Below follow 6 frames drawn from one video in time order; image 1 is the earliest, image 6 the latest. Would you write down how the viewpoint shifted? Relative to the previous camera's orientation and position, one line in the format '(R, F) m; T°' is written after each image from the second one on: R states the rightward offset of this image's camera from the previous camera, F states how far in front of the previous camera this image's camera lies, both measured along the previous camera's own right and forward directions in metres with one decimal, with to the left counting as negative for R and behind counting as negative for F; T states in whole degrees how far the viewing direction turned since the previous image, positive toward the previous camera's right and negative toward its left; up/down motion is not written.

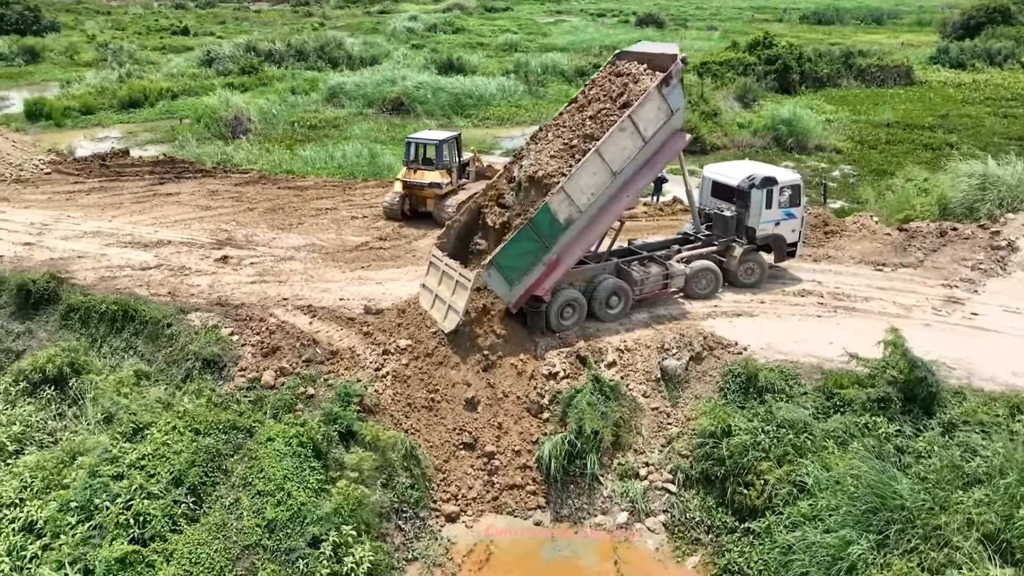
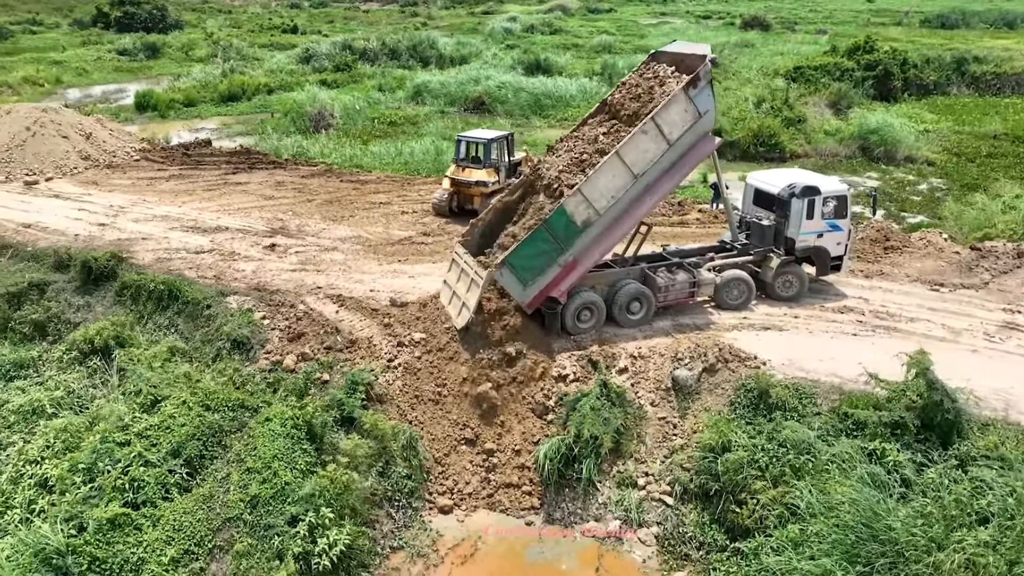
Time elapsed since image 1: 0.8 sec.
(+1.1, 0.0) m; -7°
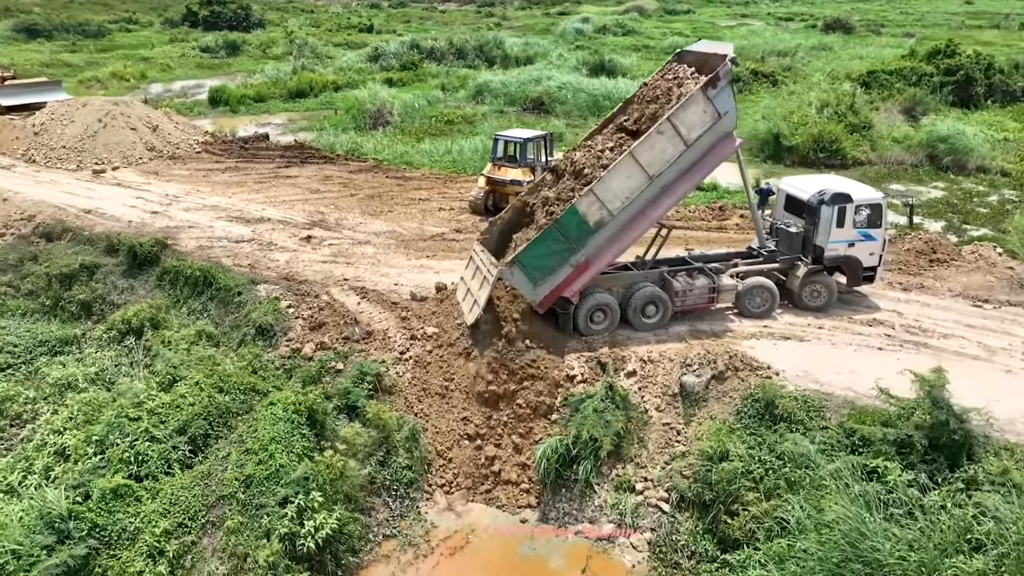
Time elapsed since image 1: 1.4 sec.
(+0.8, 0.0) m; -5°
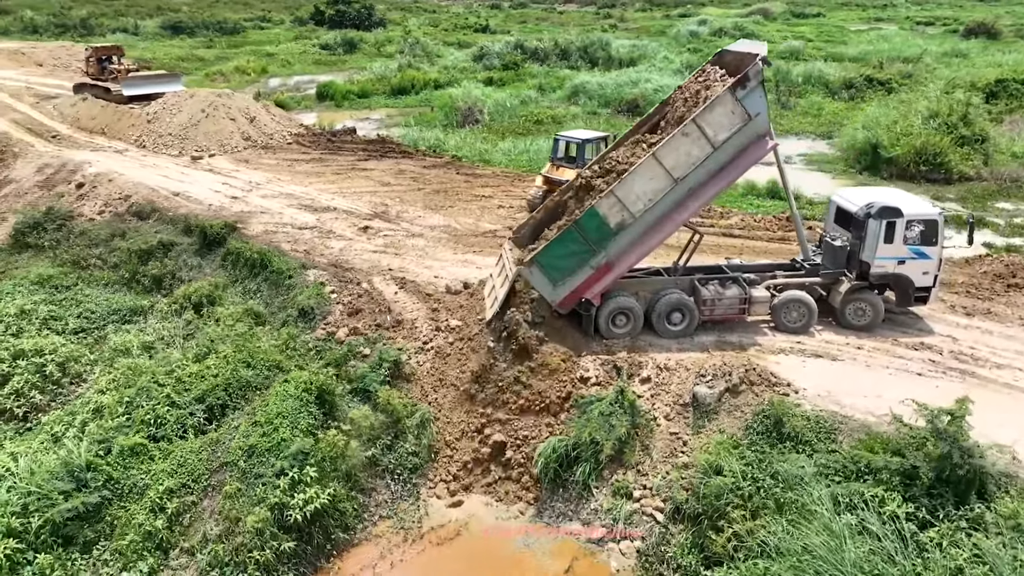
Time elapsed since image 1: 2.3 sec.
(+1.2, 0.0) m; -8°
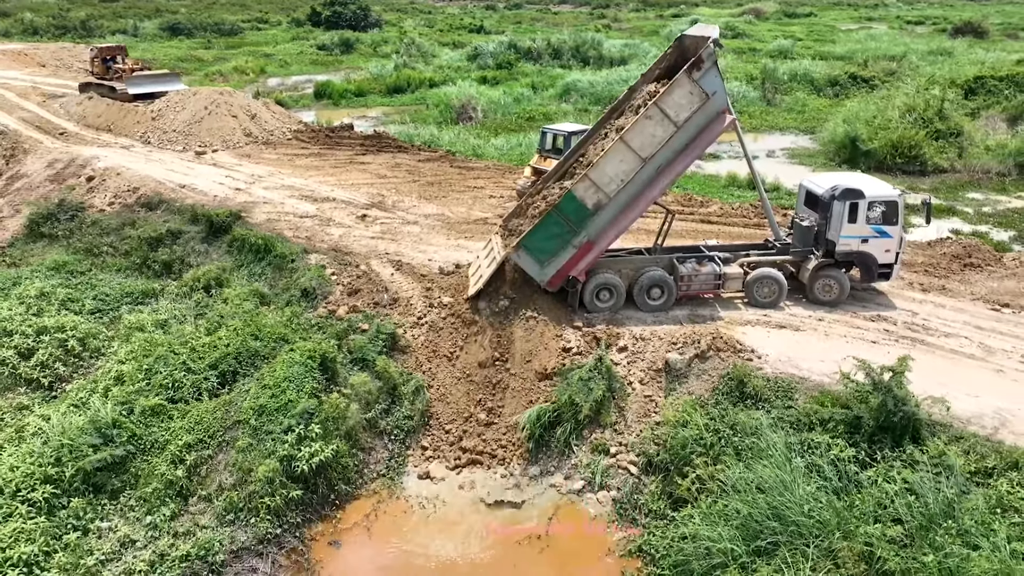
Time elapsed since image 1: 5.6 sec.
(+0.1, -0.8) m; 0°
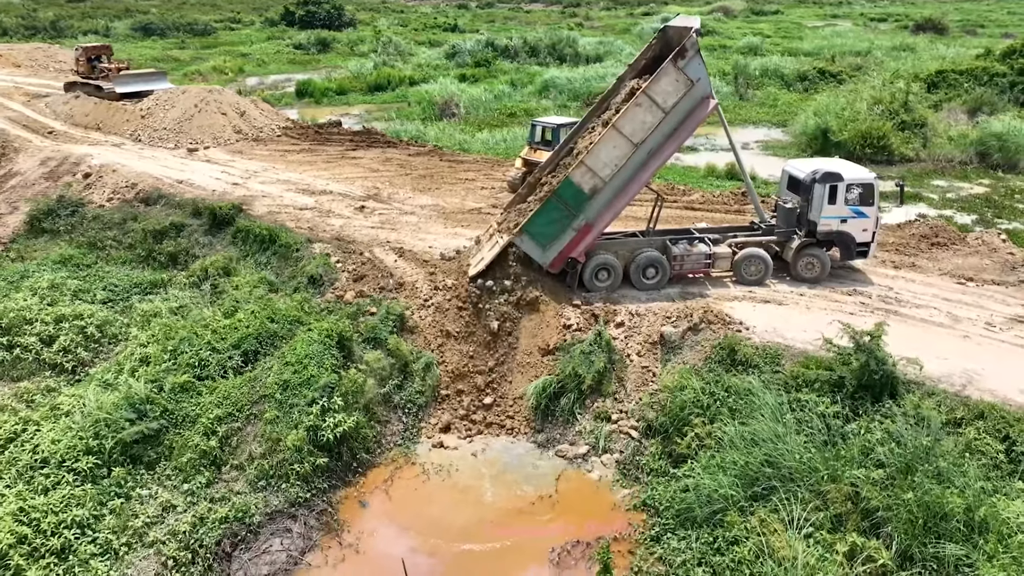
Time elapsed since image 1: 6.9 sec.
(-0.4, -0.6) m; +2°
